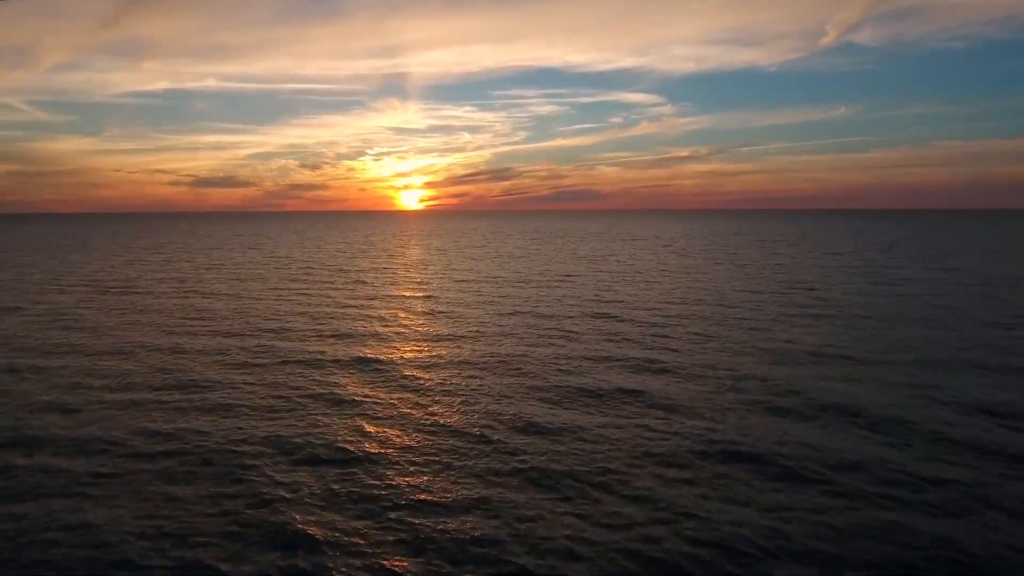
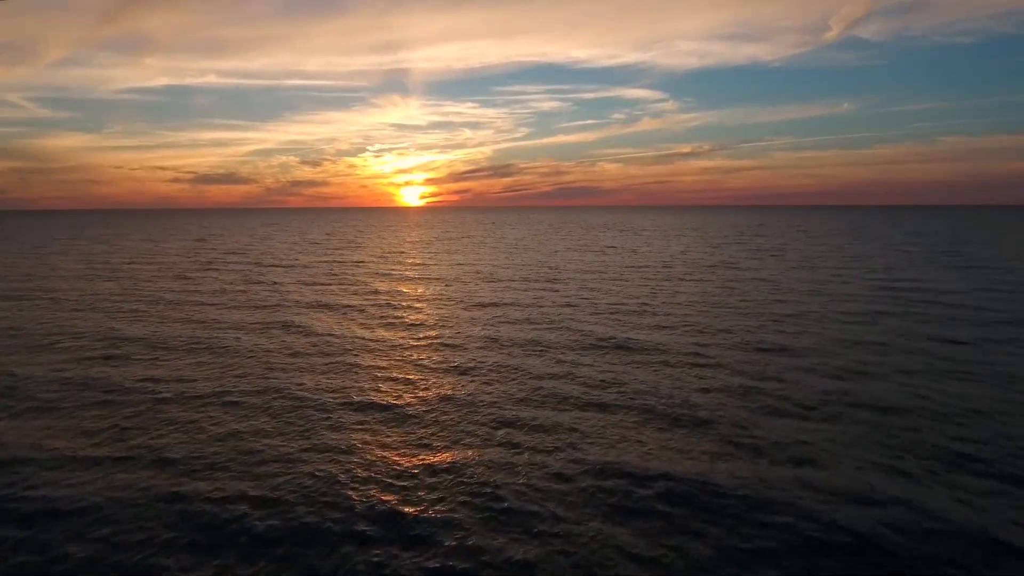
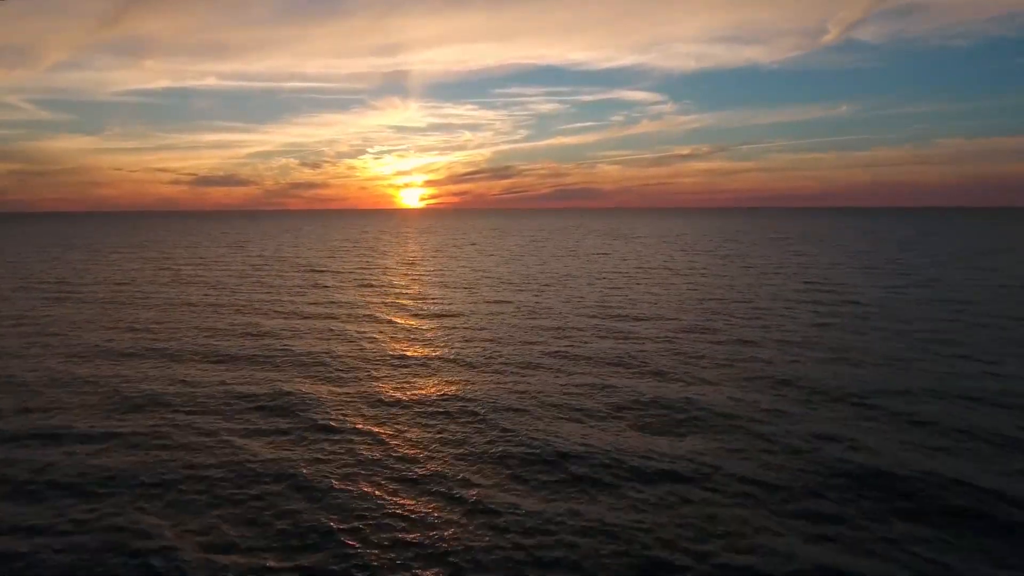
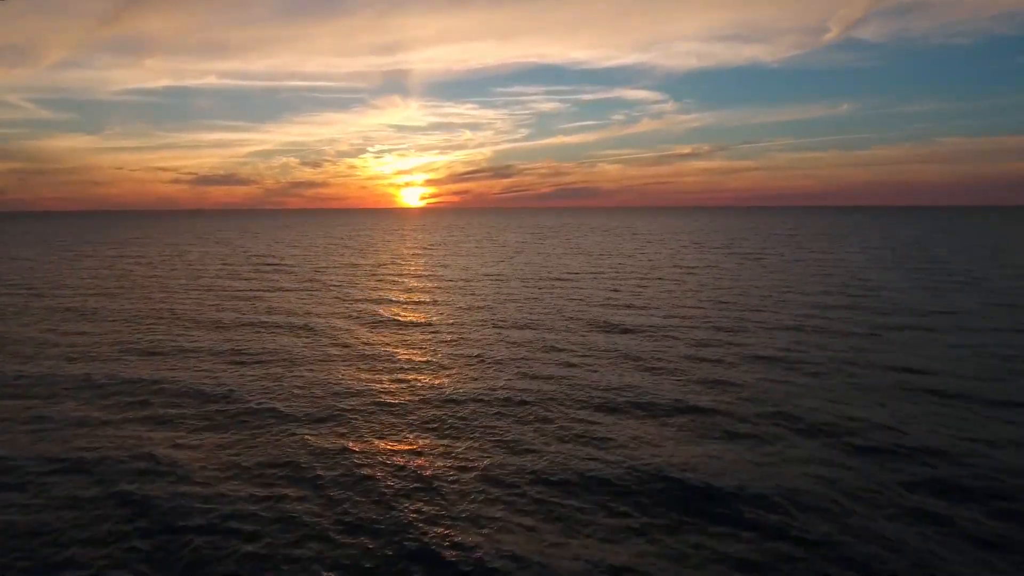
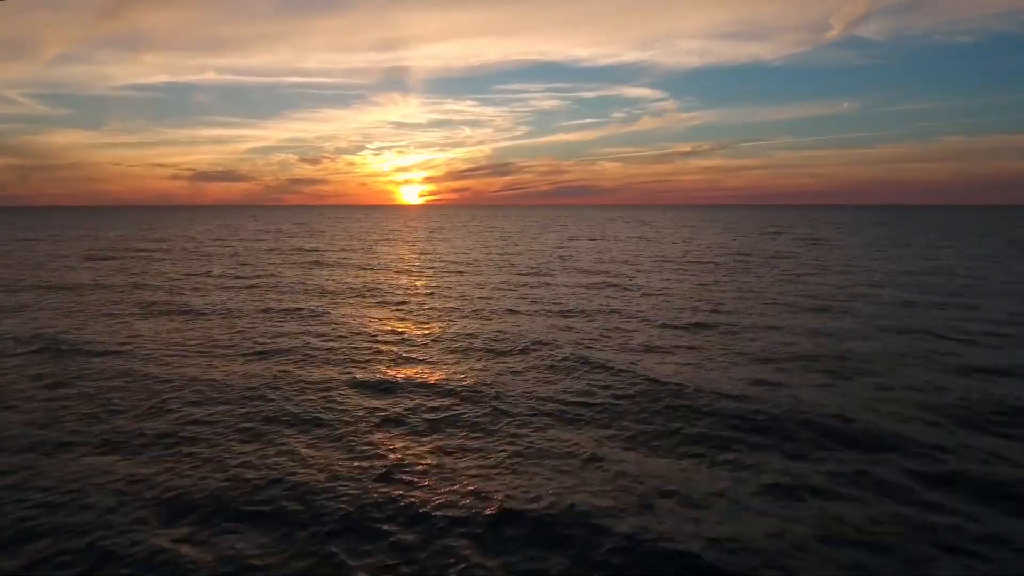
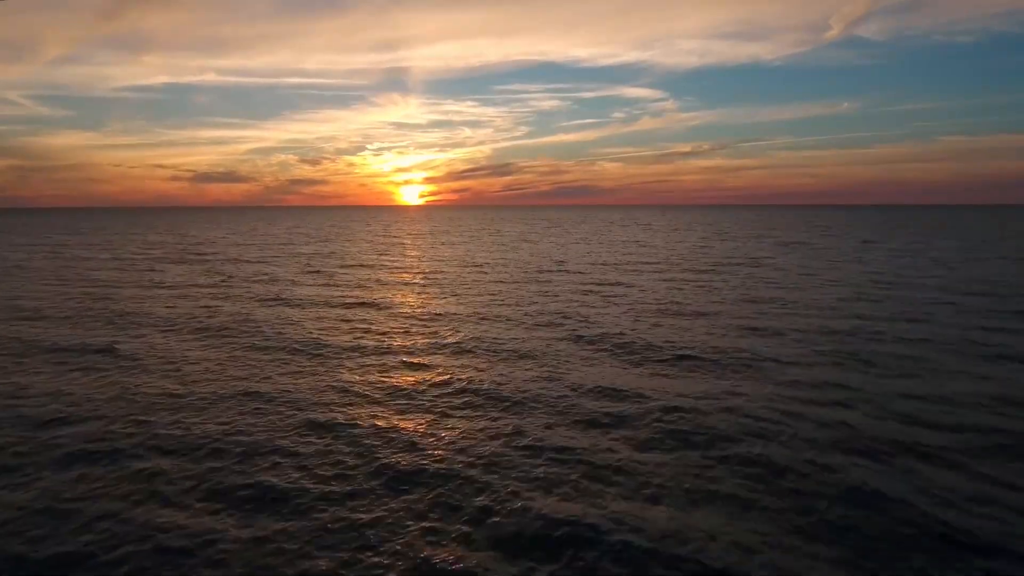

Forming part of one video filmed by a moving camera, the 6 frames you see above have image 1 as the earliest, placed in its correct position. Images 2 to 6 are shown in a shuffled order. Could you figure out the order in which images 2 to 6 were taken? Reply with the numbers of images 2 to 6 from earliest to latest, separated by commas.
3, 4, 2, 6, 5
